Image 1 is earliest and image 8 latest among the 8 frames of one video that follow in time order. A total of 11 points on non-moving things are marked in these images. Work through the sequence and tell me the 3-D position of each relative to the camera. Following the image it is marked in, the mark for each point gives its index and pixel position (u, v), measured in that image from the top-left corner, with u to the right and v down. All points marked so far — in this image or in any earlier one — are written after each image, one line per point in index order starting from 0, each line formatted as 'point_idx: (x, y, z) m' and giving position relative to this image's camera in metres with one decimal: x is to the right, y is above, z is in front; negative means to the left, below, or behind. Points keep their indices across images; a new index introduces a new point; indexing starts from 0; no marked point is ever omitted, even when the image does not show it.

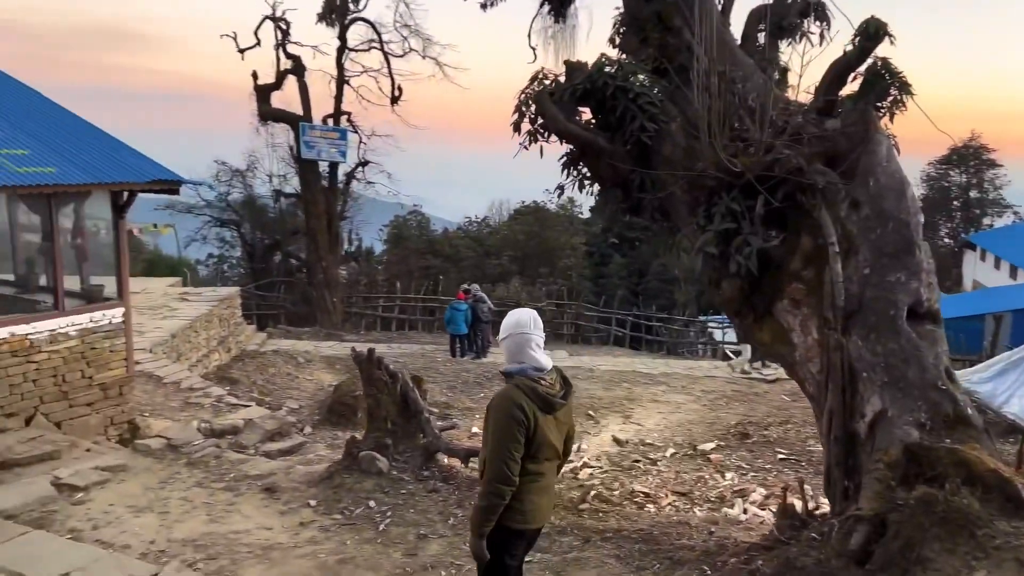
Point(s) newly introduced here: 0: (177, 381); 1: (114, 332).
0: (-4.4, -1.2, +10.7) m
1: (-4.0, -0.4, +8.3) m
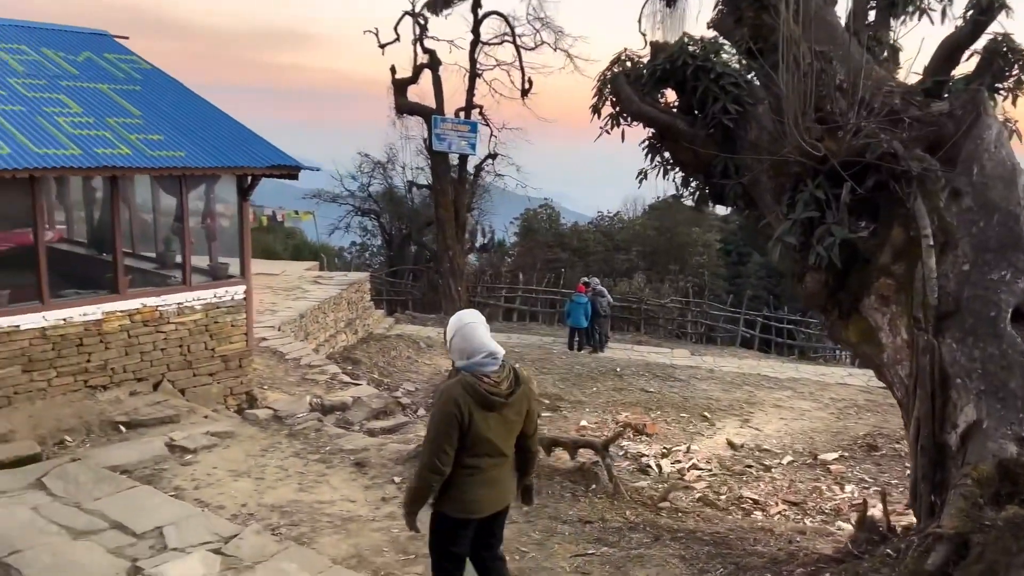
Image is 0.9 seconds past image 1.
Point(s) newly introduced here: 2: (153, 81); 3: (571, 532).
0: (-2.9, -1.0, +11.2) m
1: (-2.9, -0.2, +8.8) m
2: (-4.2, +2.4, +9.5) m
3: (+0.4, -1.6, +5.2) m
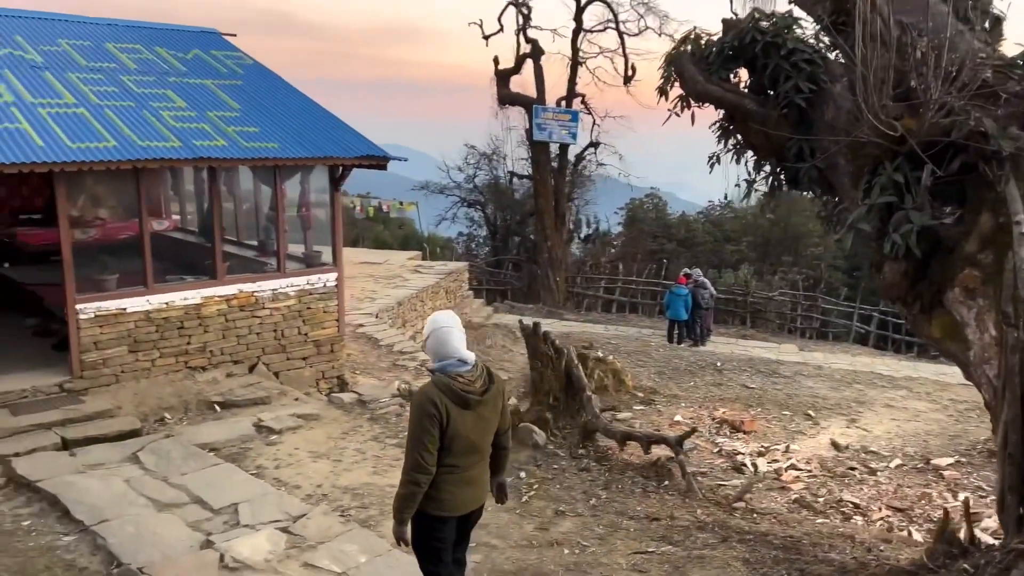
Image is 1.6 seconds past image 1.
0: (-1.7, -0.8, +11.5) m
1: (-2.0, -0.1, +9.1) m
2: (-3.1, +2.6, +9.9) m
3: (+0.8, -1.5, +5.1) m
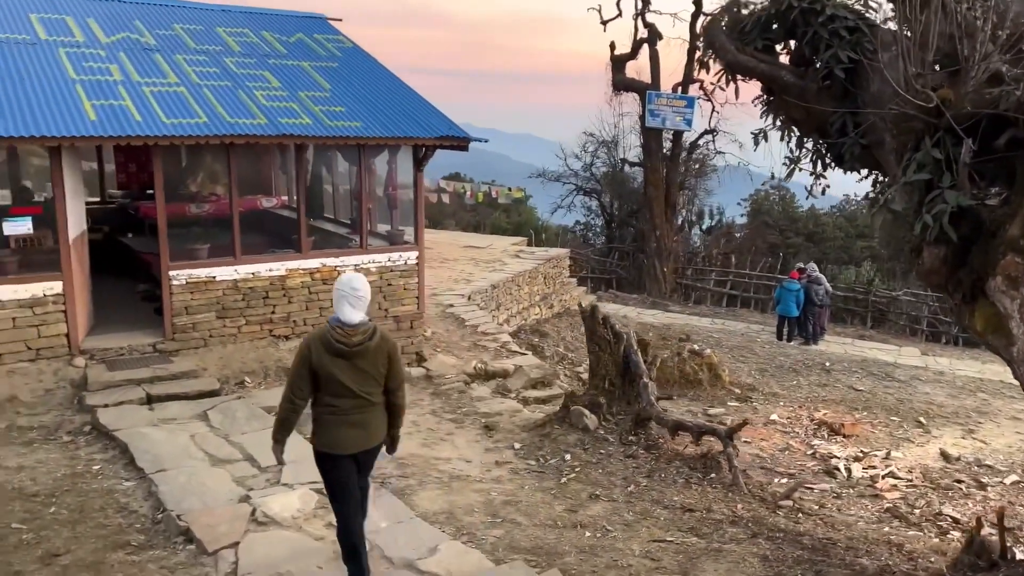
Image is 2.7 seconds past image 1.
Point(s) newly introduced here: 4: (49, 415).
0: (-0.5, -0.5, +11.6) m
1: (-1.2, +0.2, +9.3) m
2: (-2.0, +2.9, +10.2) m
3: (+0.9, -1.4, +4.9) m
4: (-3.8, -1.0, +6.7) m
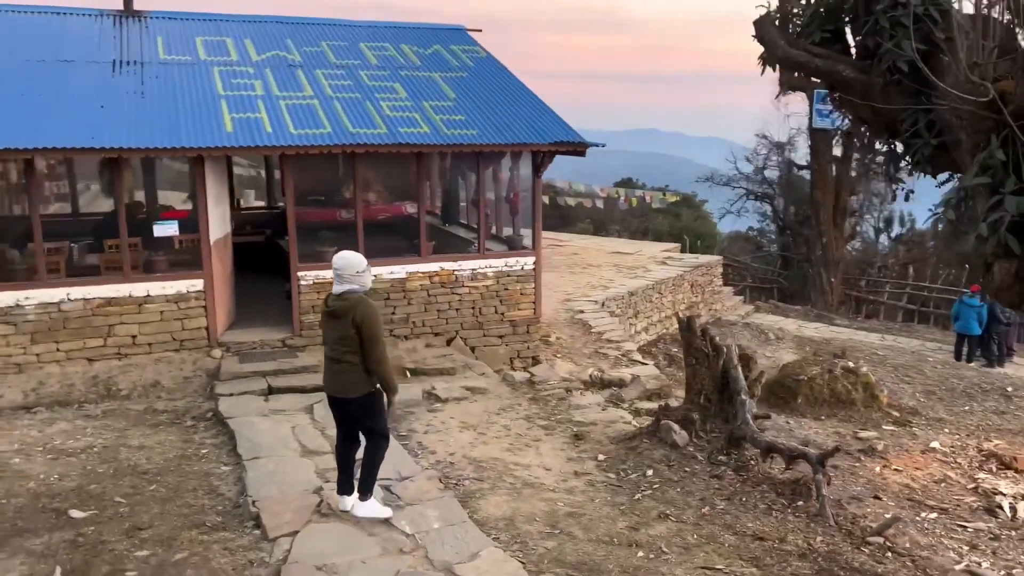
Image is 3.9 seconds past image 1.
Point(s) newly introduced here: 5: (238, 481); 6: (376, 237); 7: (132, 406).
0: (+1.3, -0.6, +11.5) m
1: (+0.2, +0.1, +9.3) m
2: (-0.4, +2.8, +10.5) m
3: (+1.3, -1.5, +4.6) m
4: (-3.0, -1.0, +7.4) m
5: (-1.8, -1.3, +5.5) m
6: (-1.4, +0.5, +8.8) m
7: (-3.4, -1.0, +7.2) m
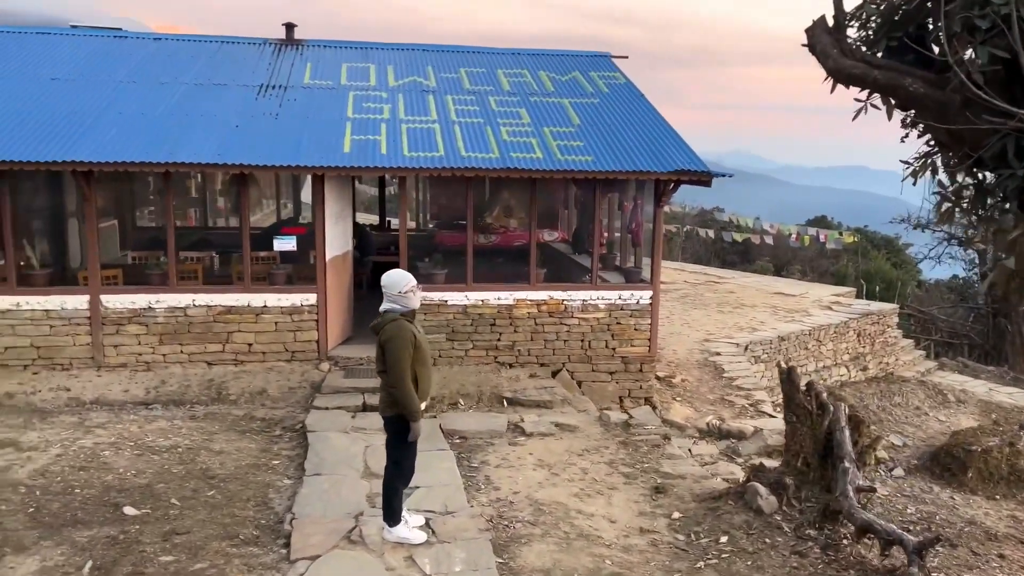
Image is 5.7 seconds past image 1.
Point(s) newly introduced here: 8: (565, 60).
0: (+2.9, -1.2, +10.6) m
1: (+1.4, -0.3, +8.8) m
2: (+1.3, +2.4, +10.1) m
3: (+1.3, -1.7, +4.0) m
4: (-2.1, -1.1, +7.6) m
5: (-1.5, -1.4, +5.5) m
6: (-0.2, +0.3, +8.6) m
7: (-2.6, -1.1, +7.5) m
8: (+0.7, +3.1, +11.1) m
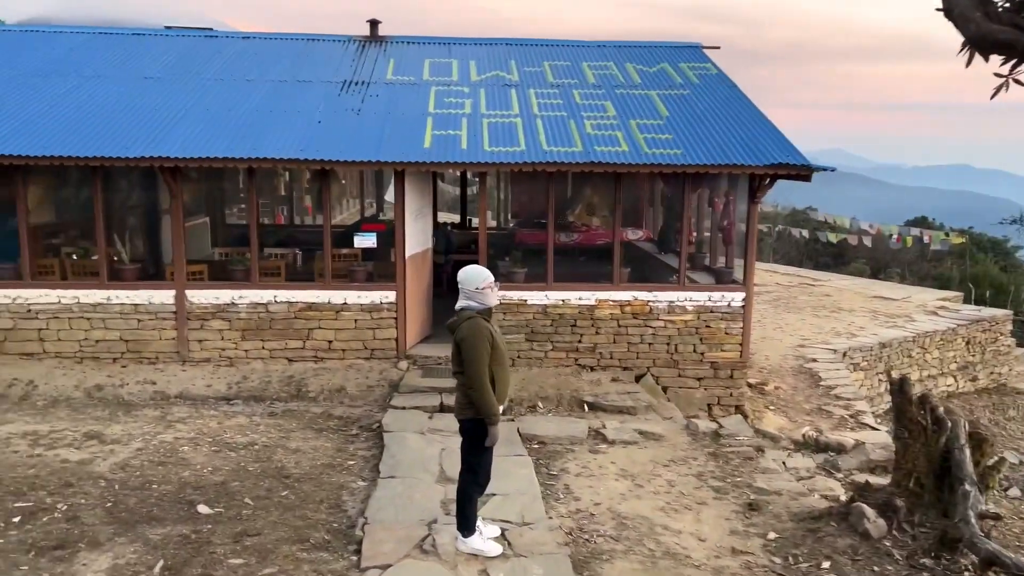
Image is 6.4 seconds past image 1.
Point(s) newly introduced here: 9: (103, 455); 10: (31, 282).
0: (+4.0, -1.2, +10.0) m
1: (+2.3, -0.3, +8.3) m
2: (+2.3, +2.4, +9.6) m
3: (+1.7, -1.7, +3.5) m
4: (-1.4, -1.1, +7.5) m
5: (-1.0, -1.4, +5.3) m
6: (+0.6, +0.3, +8.3) m
7: (-1.8, -1.1, +7.4) m
8: (+1.8, +3.1, +10.7) m
9: (-2.9, -1.2, +5.8) m
10: (-4.7, +0.1, +8.0) m
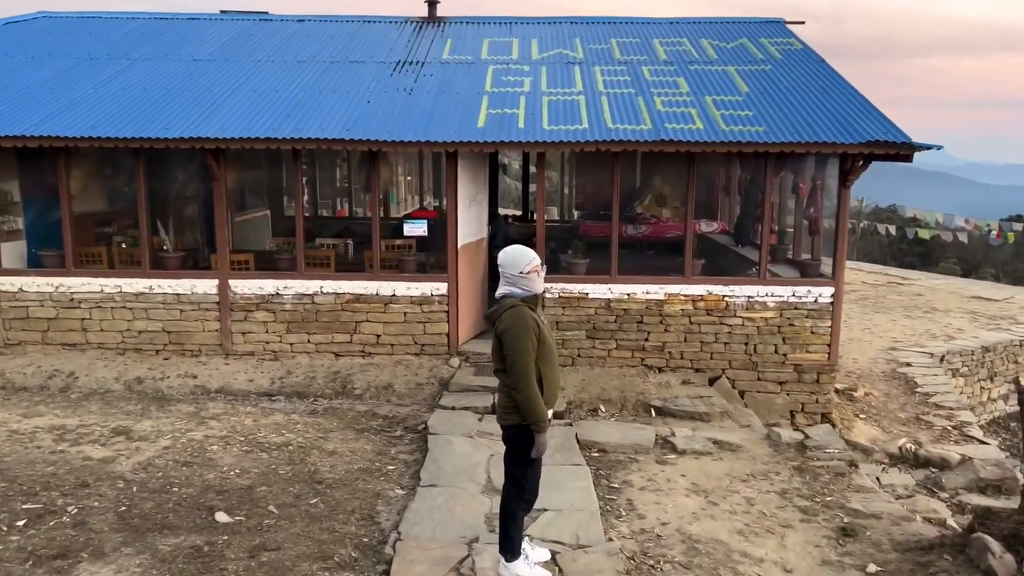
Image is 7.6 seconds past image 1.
0: (+4.6, -1.2, +9.0) m
1: (+2.8, -0.2, +7.5) m
2: (+3.0, +2.5, +8.8) m
3: (+1.8, -1.6, +2.7) m
4: (-0.9, -1.0, +7.0) m
5: (-0.6, -1.3, +4.7) m
6: (+1.2, +0.3, +7.6) m
7: (-1.3, -1.0, +6.9) m
8: (+2.6, +3.1, +9.9) m
9: (-2.5, -1.1, +5.4) m
10: (-4.2, +0.2, +7.8) m
